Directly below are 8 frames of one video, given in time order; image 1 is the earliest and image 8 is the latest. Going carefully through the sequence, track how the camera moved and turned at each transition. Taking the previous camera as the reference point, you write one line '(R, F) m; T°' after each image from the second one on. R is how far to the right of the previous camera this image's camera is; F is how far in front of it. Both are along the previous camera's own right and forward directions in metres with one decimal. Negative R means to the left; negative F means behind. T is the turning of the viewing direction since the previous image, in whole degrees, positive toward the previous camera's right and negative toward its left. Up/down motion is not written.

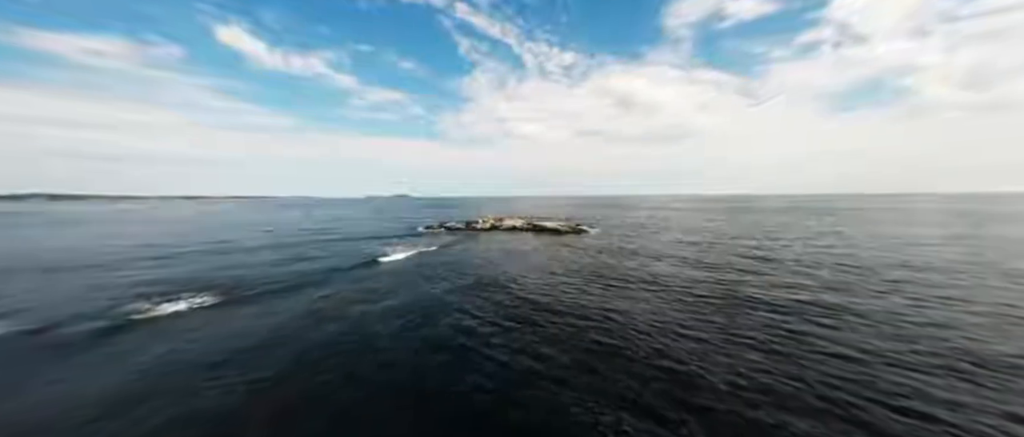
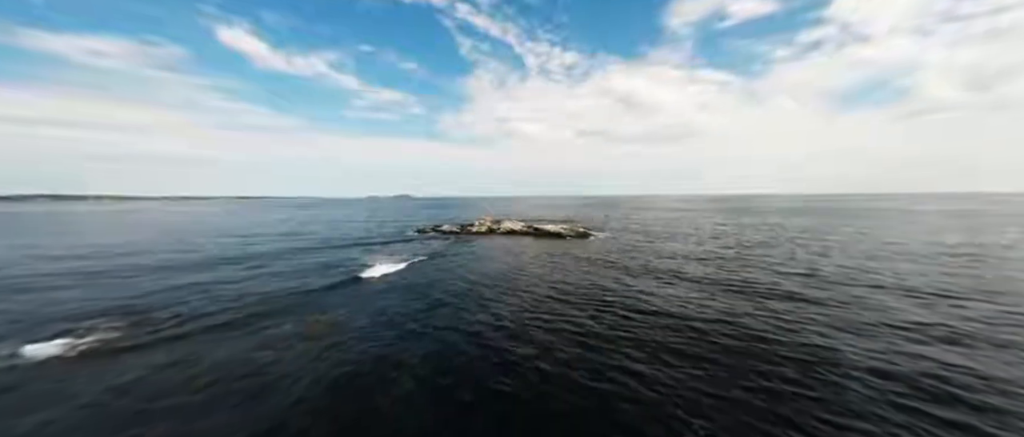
(+0.6, +4.9) m; 0°
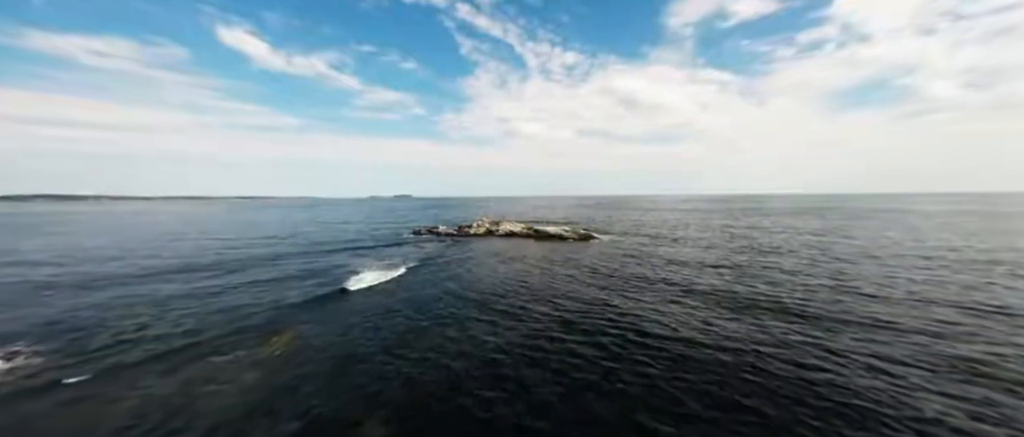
(+0.3, +2.8) m; 0°
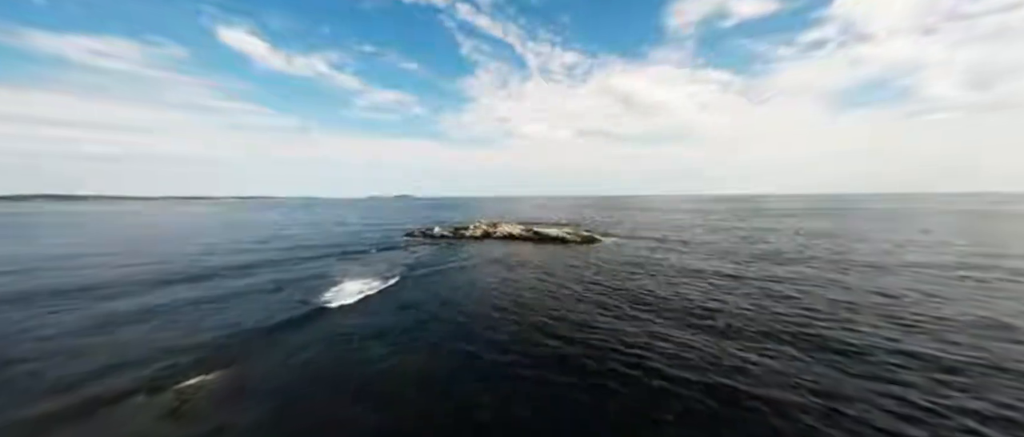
(+0.3, +3.5) m; 0°
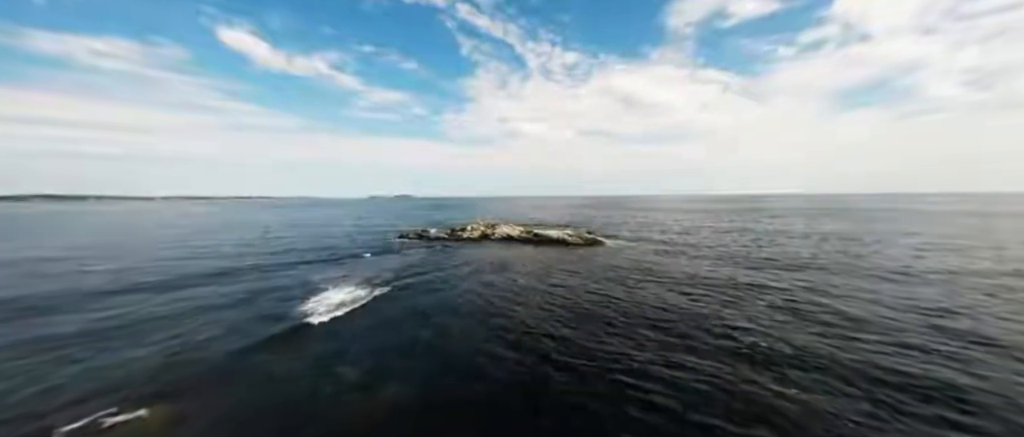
(+0.3, +2.7) m; 0°
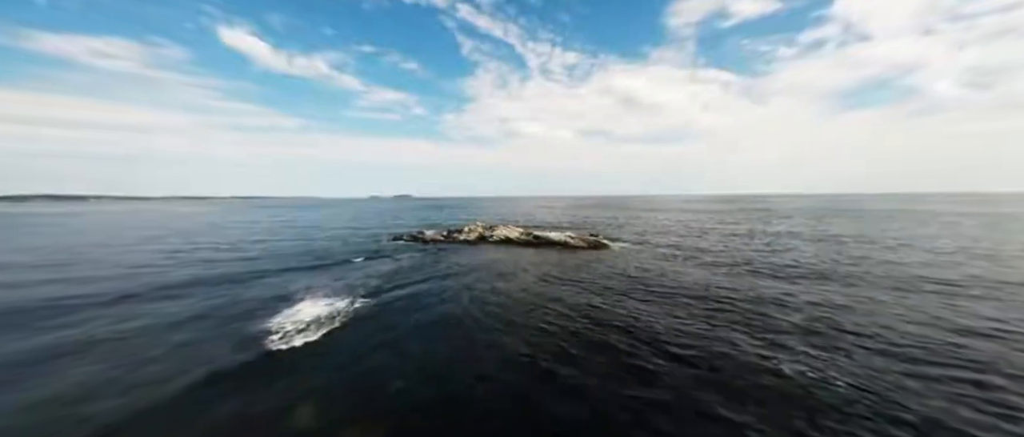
(+0.2, +3.1) m; 0°
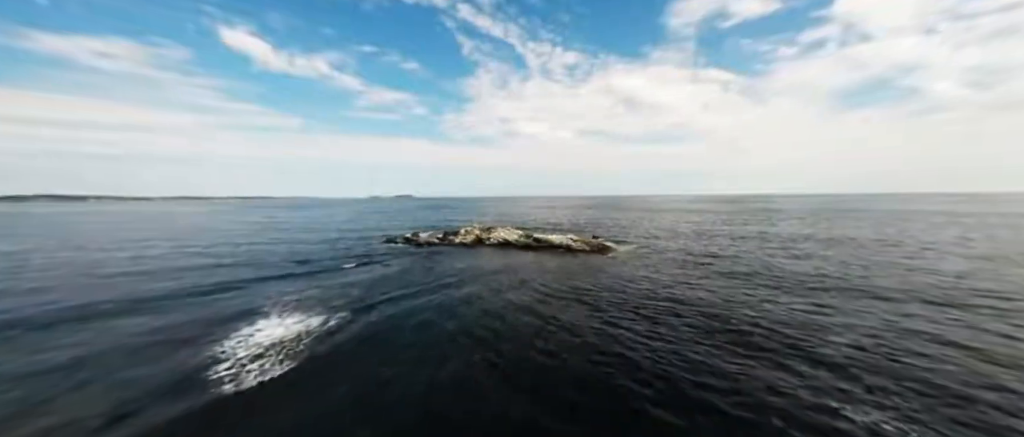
(+0.3, +3.1) m; 0°
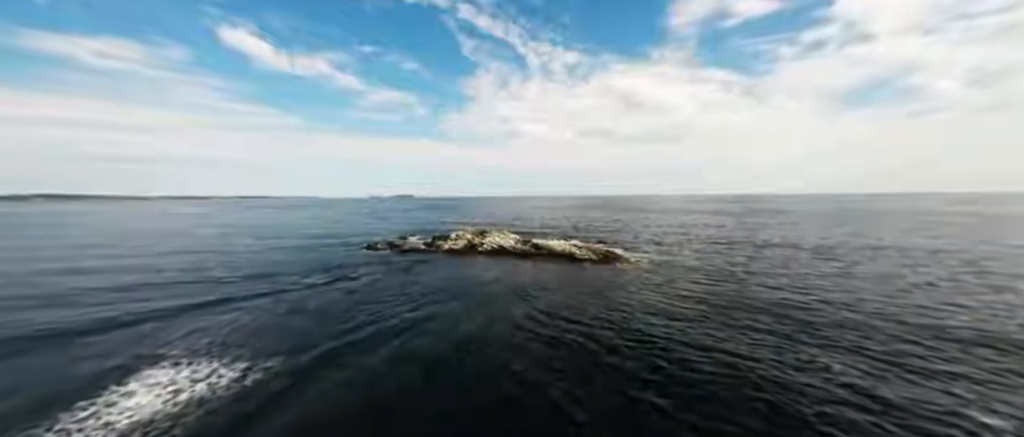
(+0.7, +6.4) m; 0°
